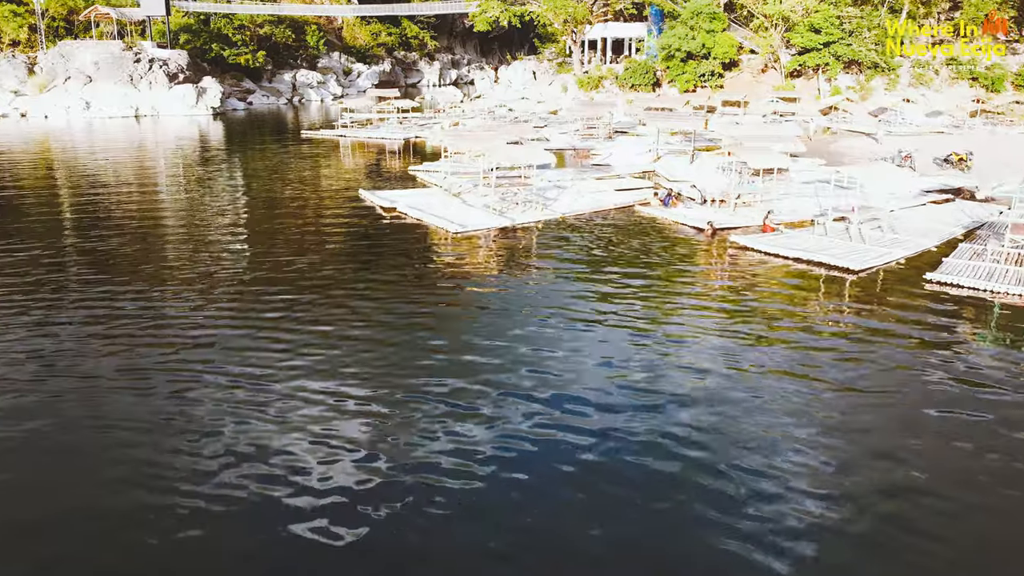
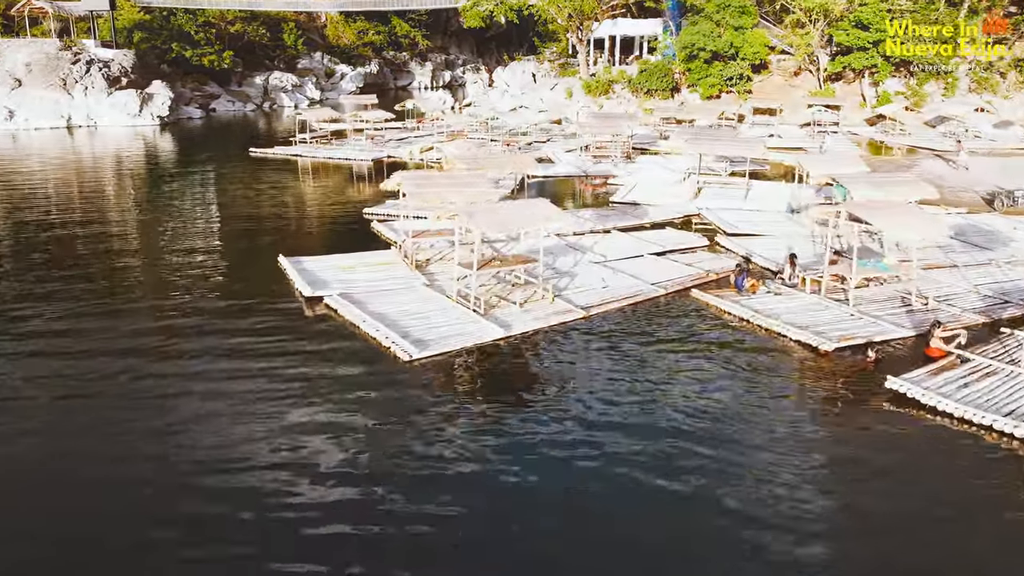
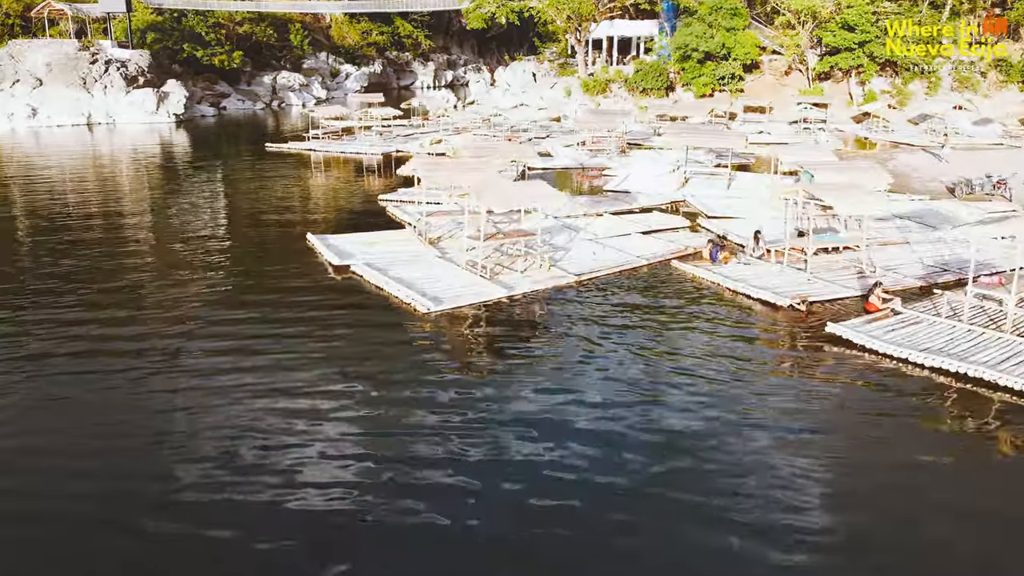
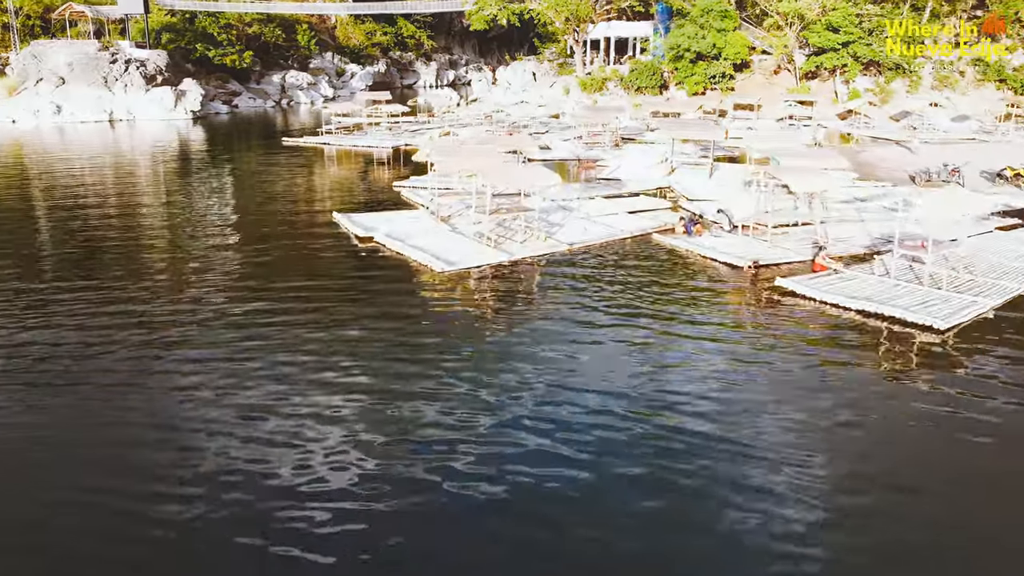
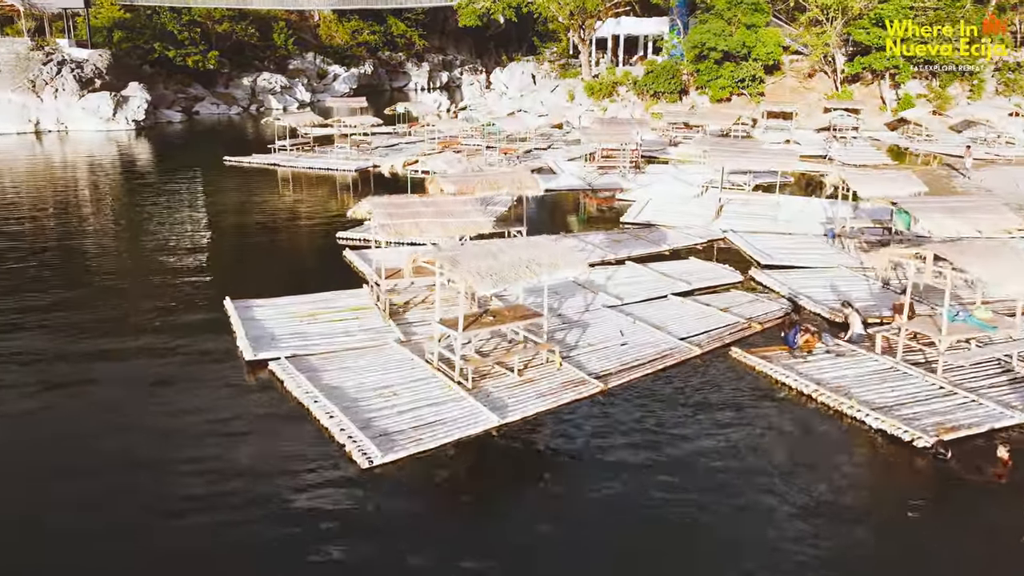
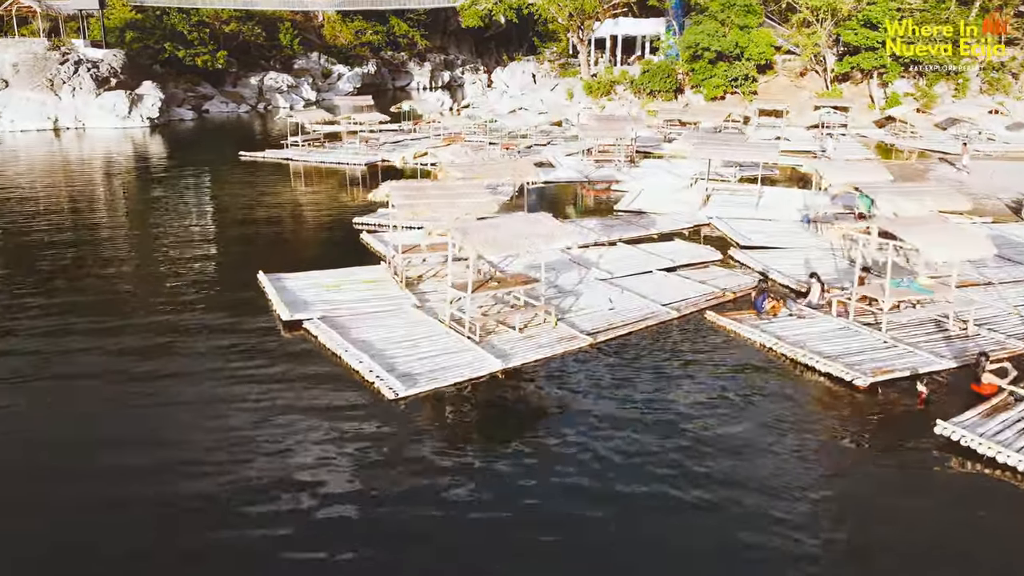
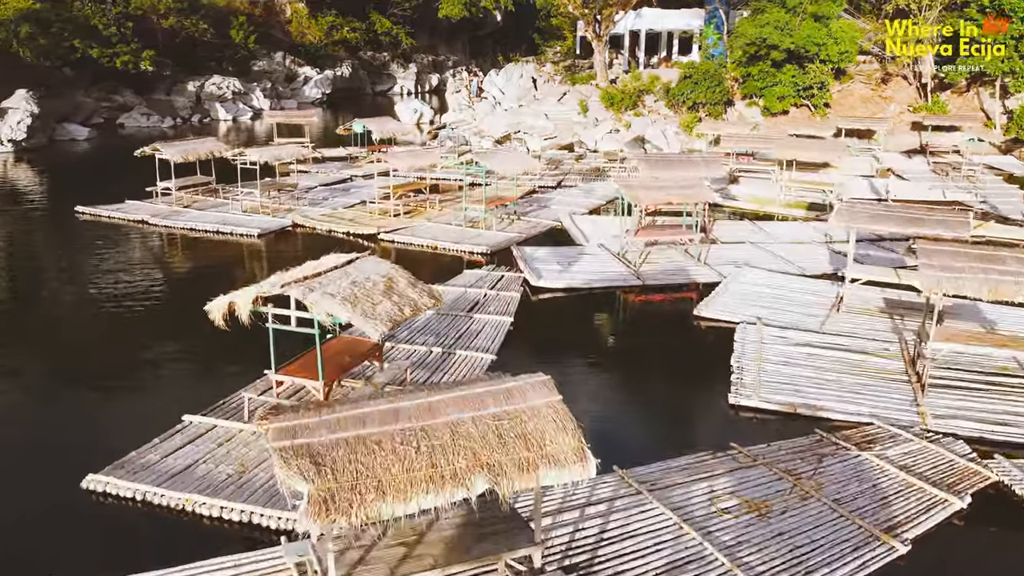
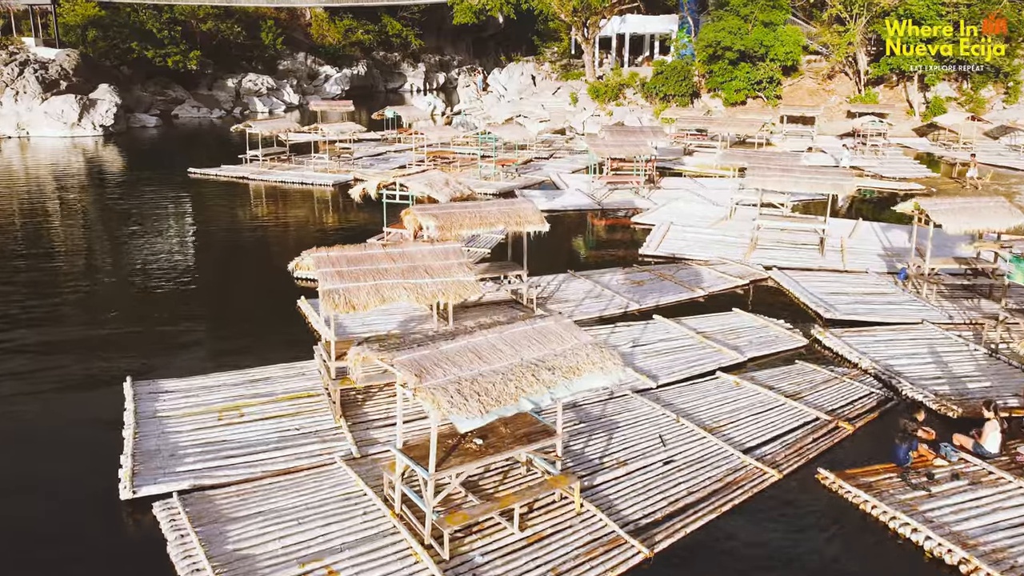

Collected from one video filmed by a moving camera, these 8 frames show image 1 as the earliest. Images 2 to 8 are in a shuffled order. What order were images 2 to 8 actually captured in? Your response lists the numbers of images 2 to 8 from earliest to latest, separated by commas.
4, 3, 2, 6, 5, 8, 7
